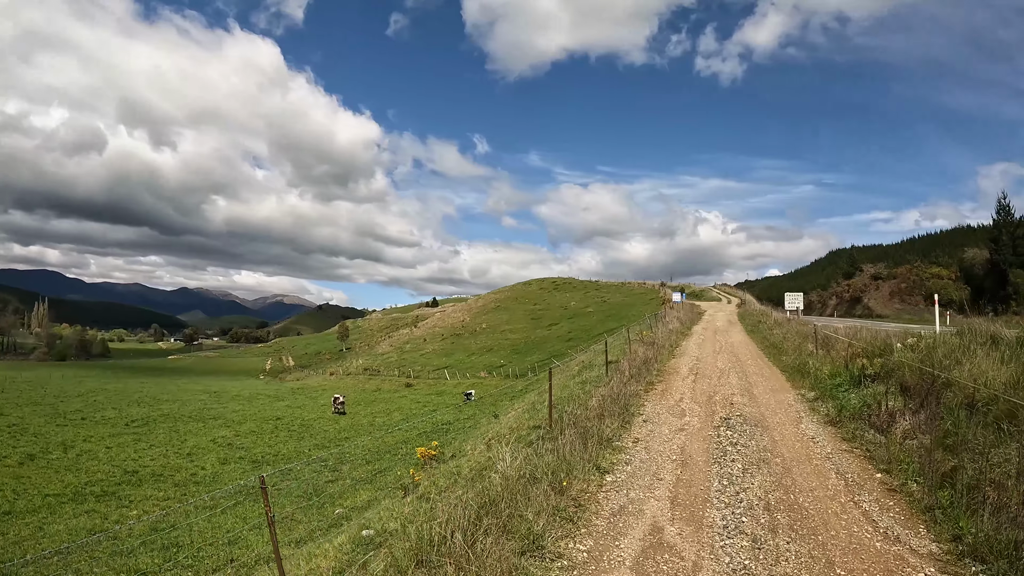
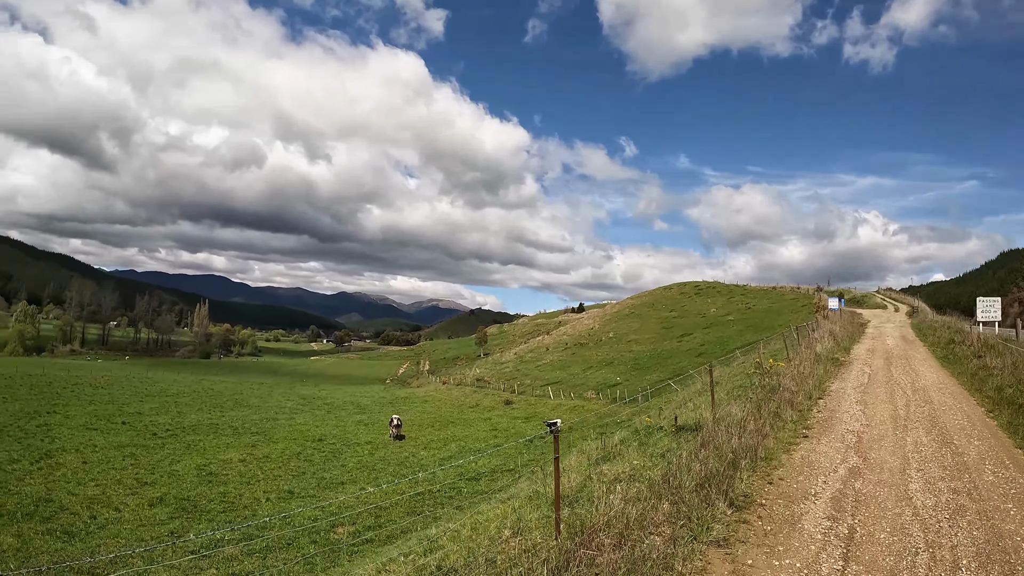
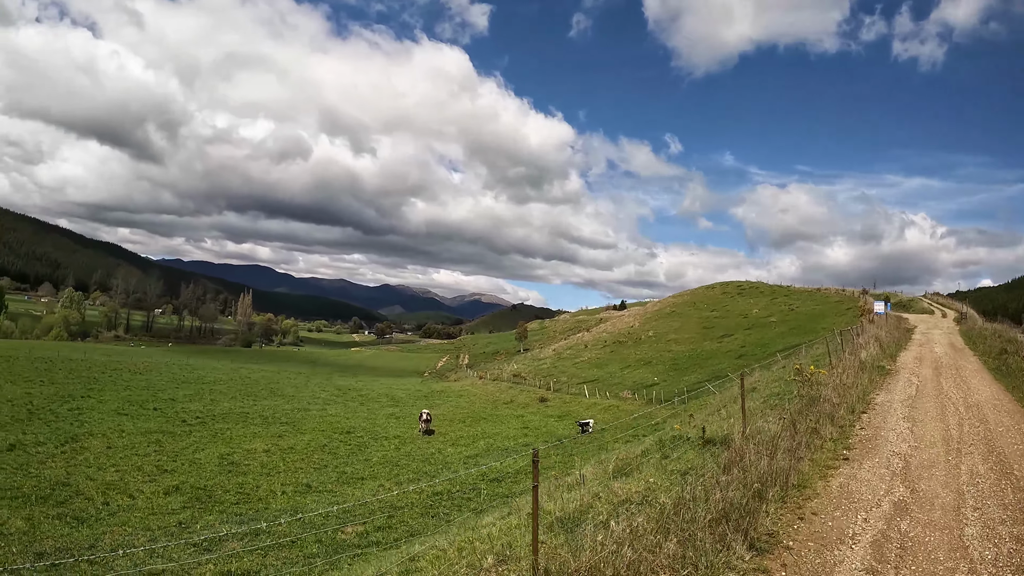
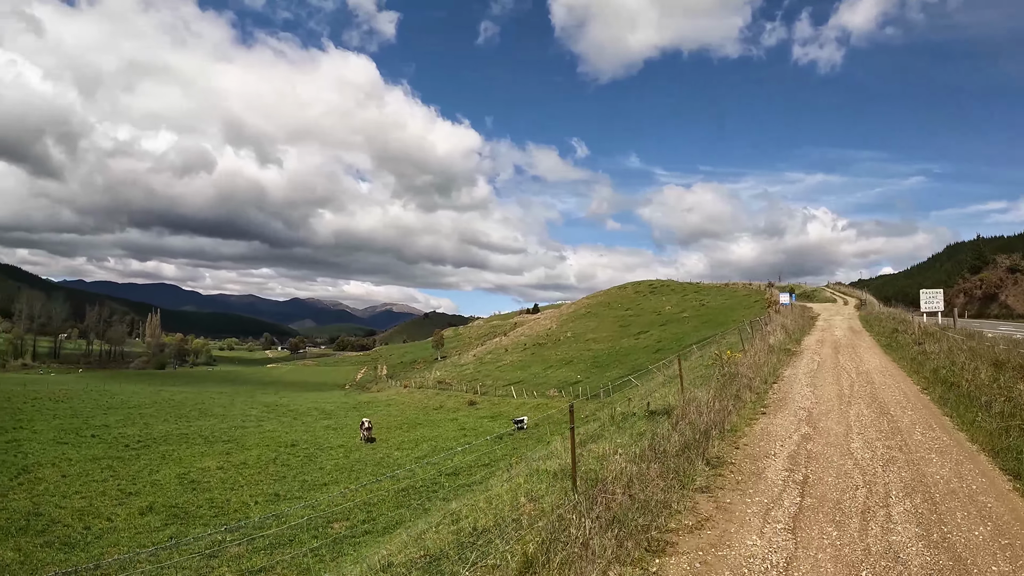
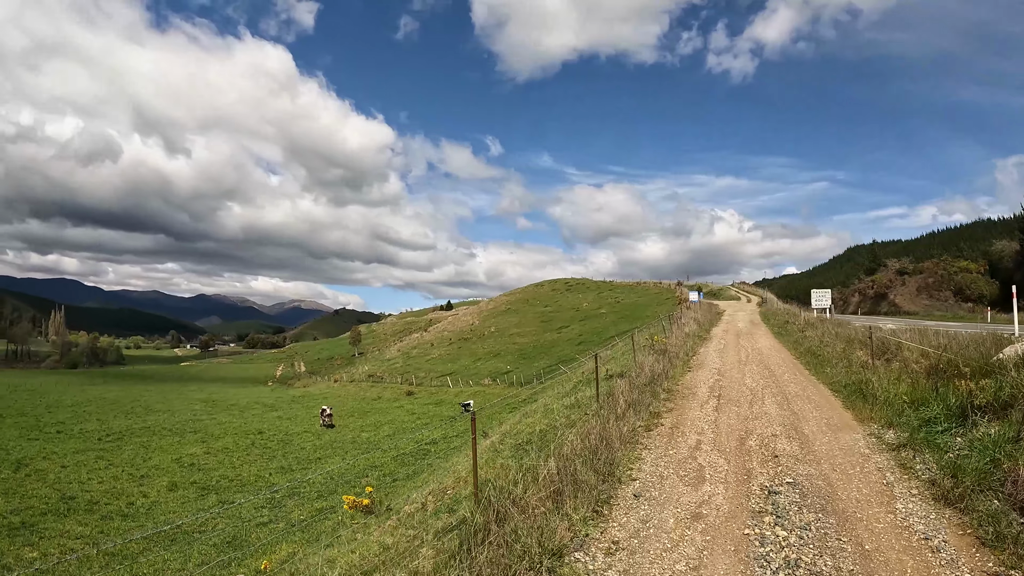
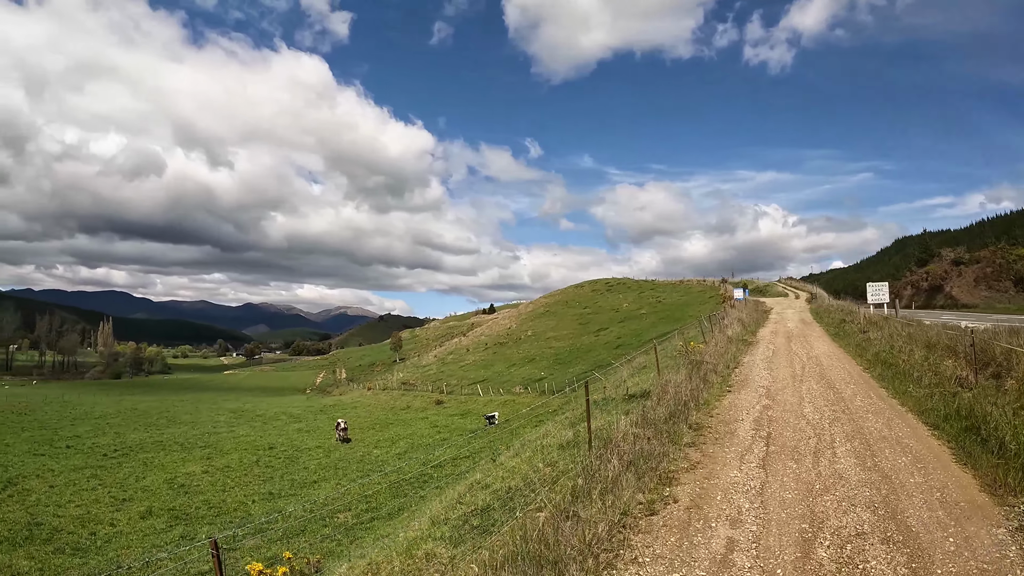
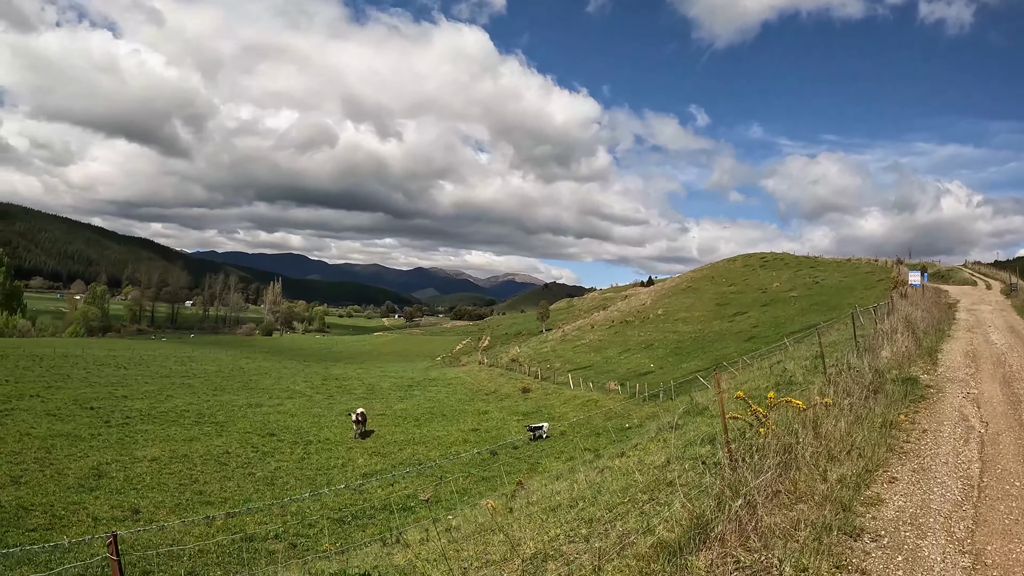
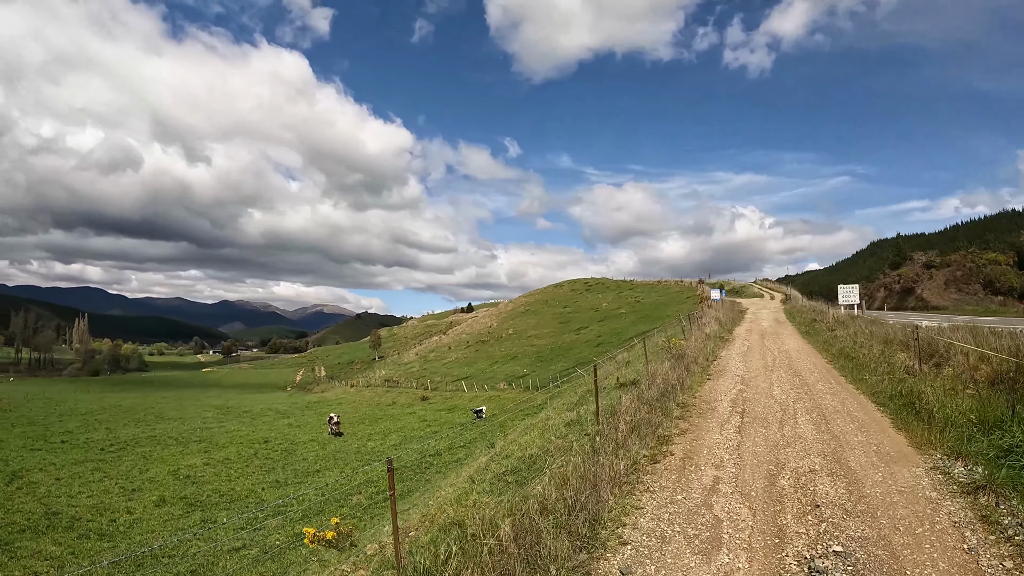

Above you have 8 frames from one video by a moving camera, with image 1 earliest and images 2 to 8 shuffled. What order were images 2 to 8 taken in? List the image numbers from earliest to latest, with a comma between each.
5, 8, 6, 4, 2, 3, 7
